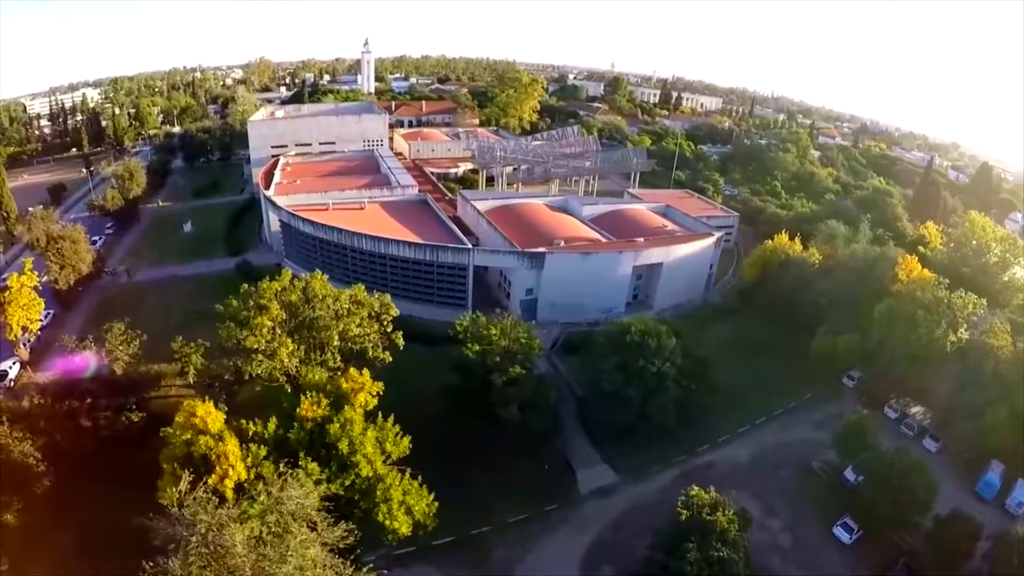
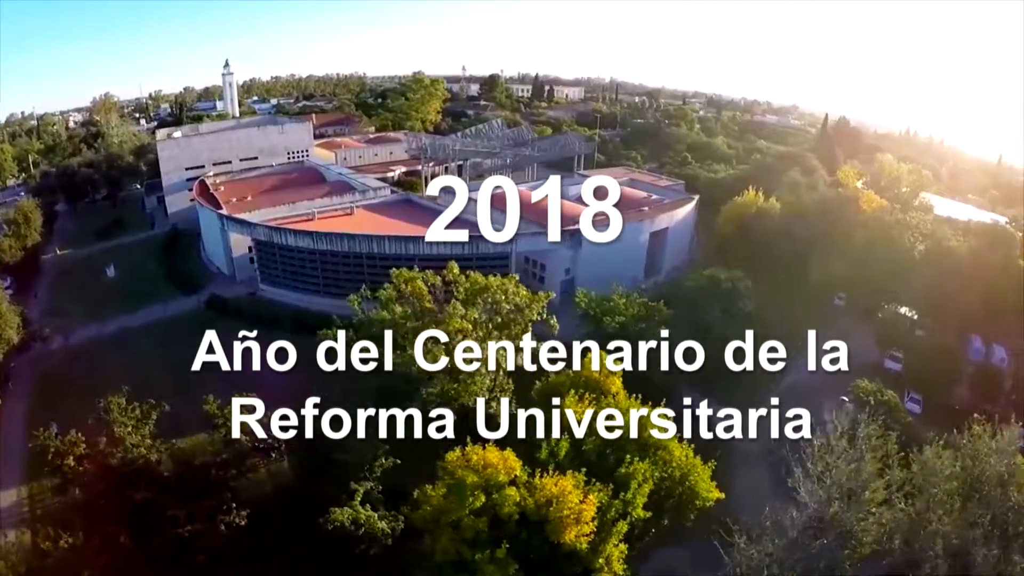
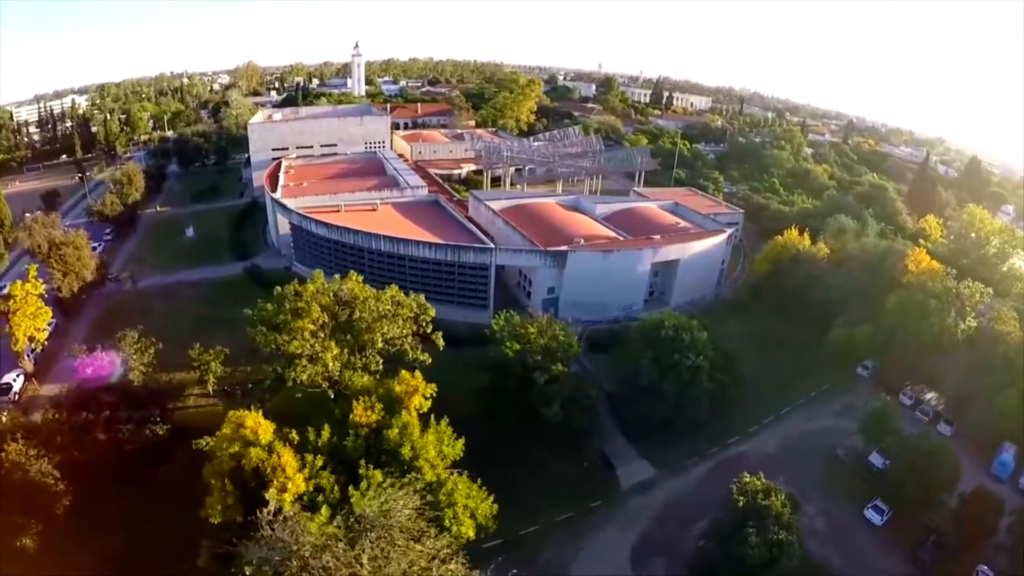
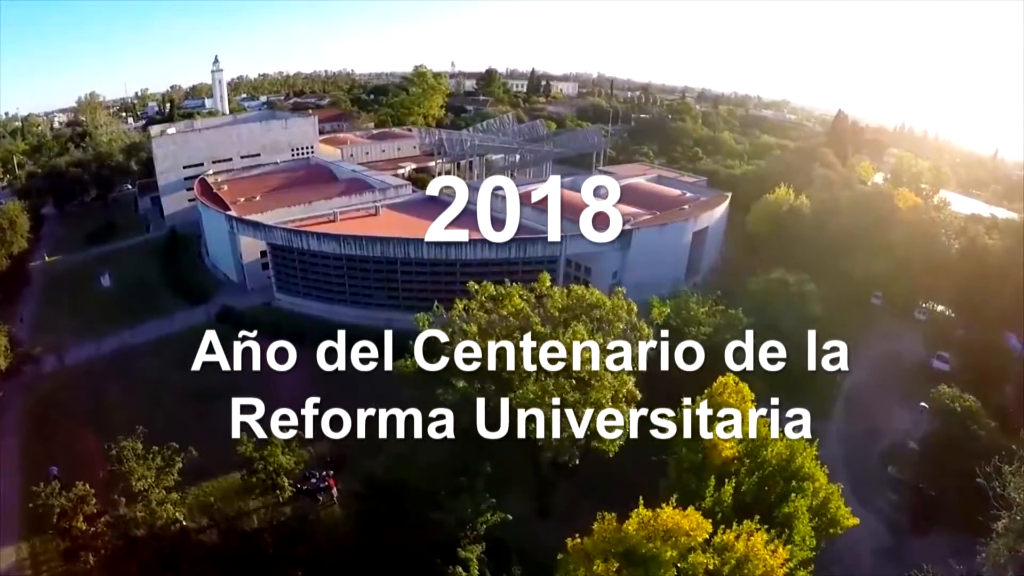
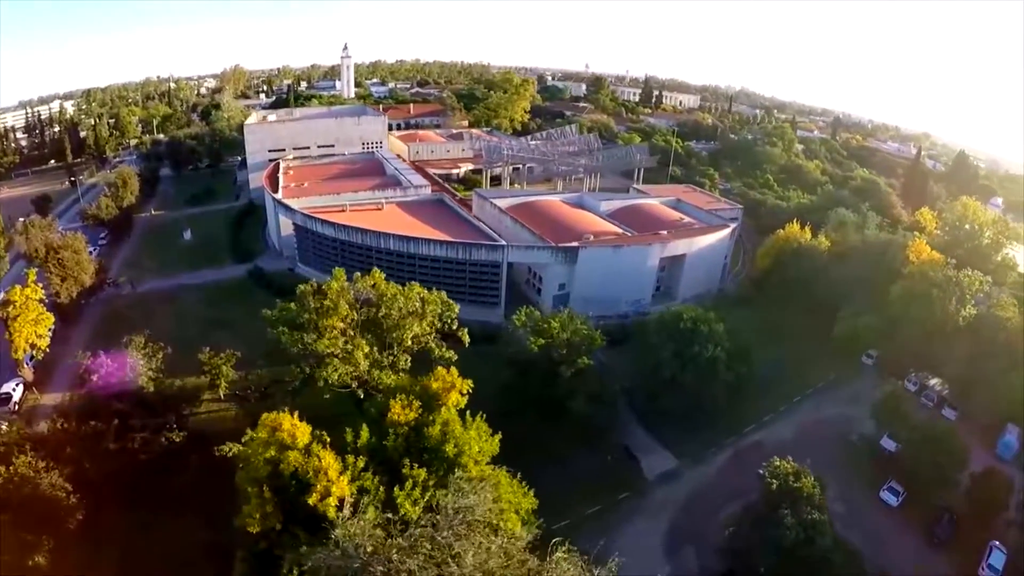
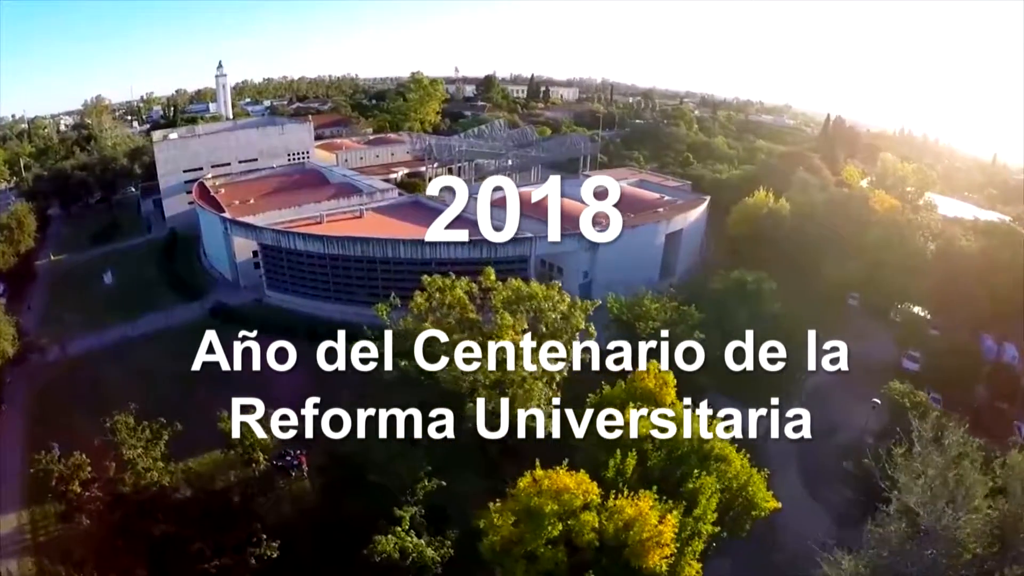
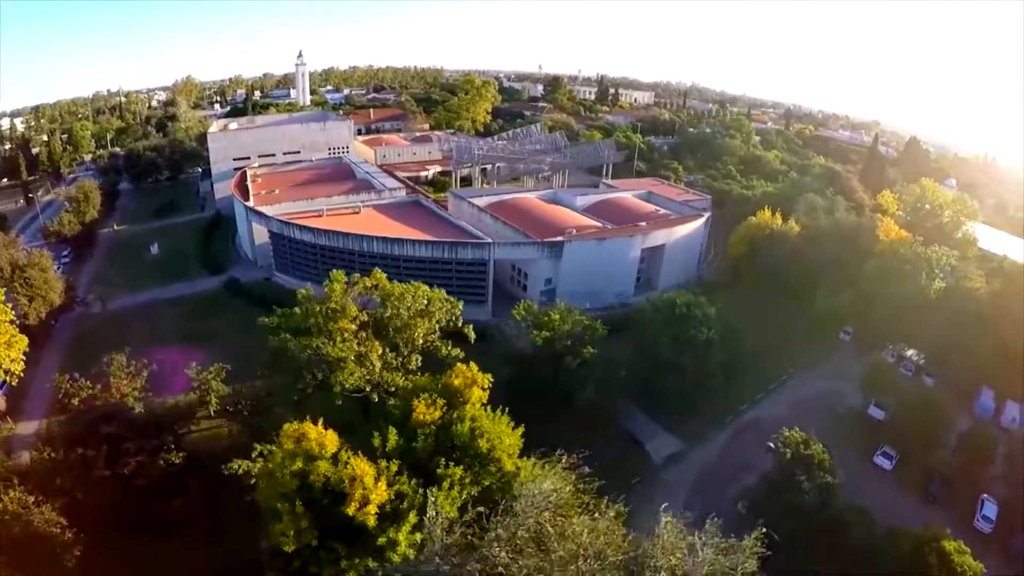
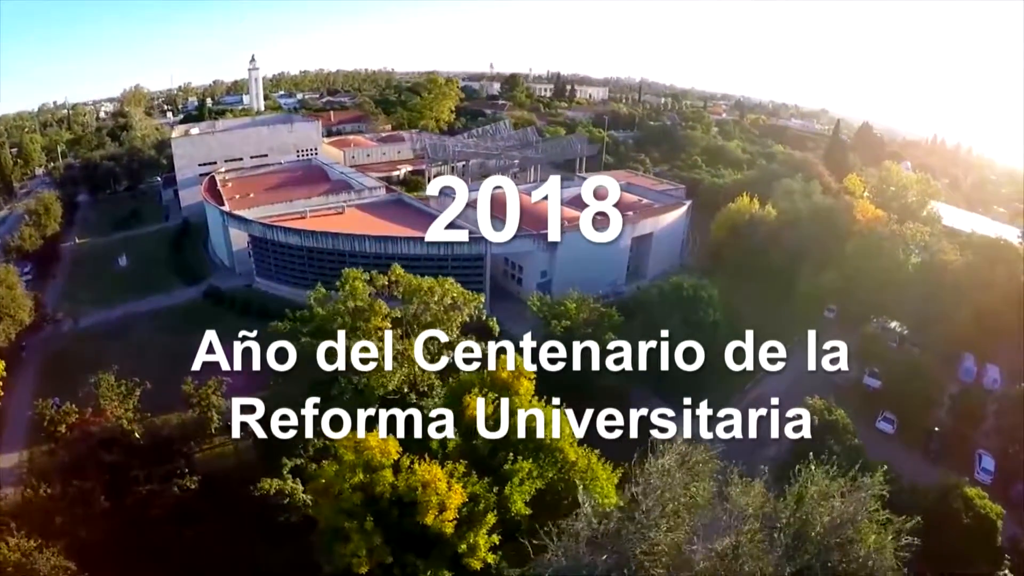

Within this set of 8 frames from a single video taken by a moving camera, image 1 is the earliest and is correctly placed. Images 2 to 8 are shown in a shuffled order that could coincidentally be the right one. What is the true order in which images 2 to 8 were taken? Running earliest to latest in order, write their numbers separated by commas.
3, 5, 7, 8, 2, 6, 4
